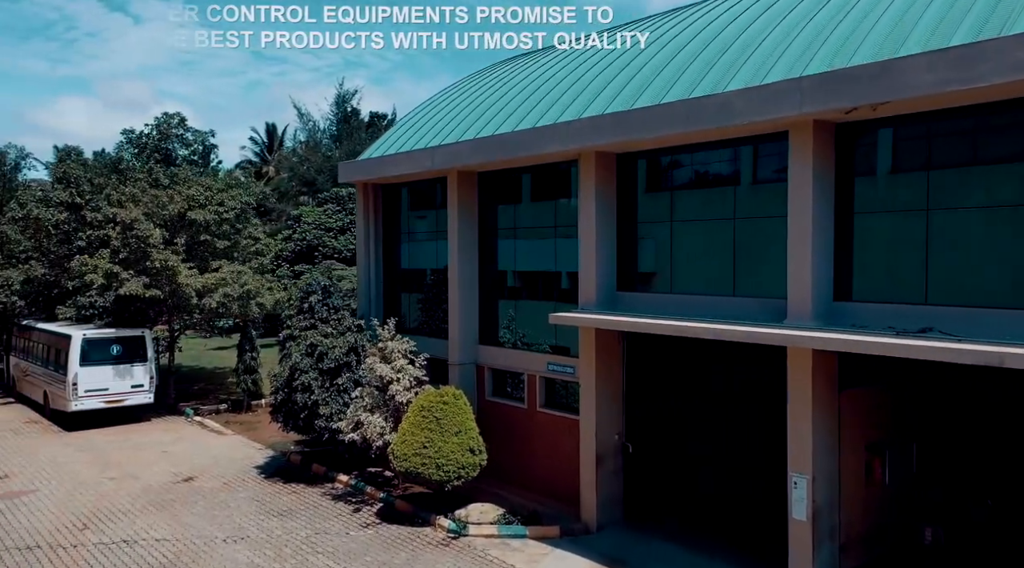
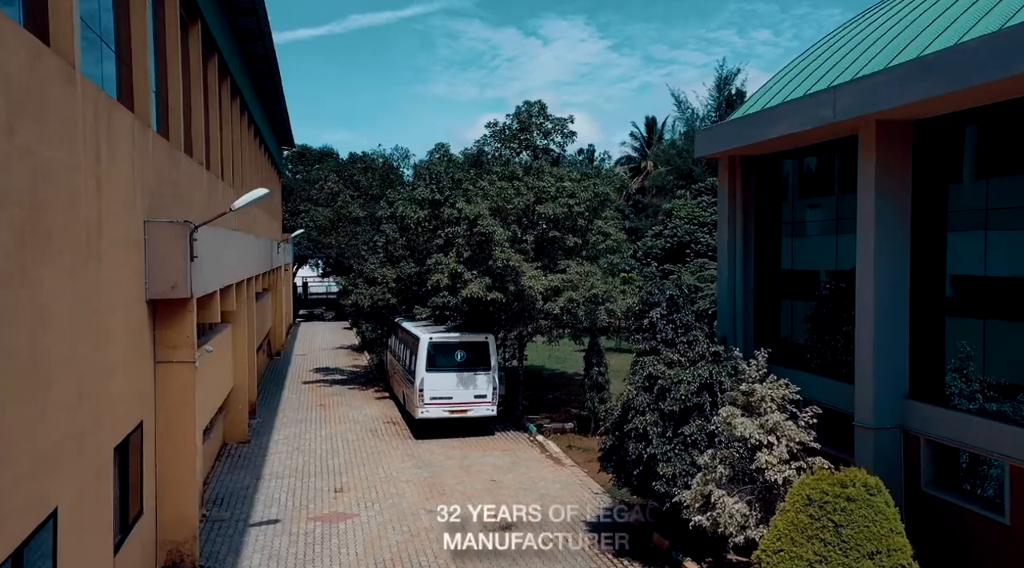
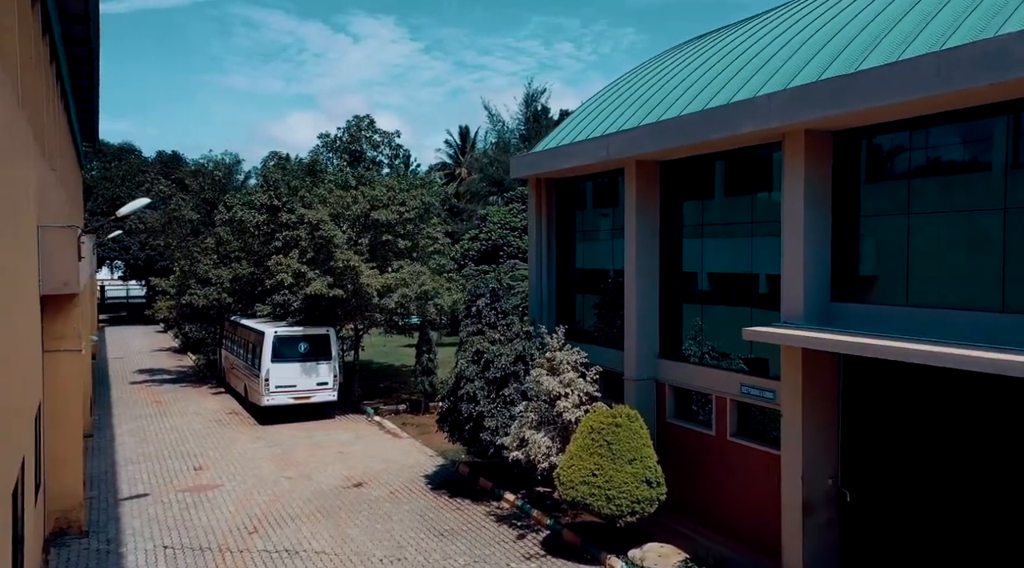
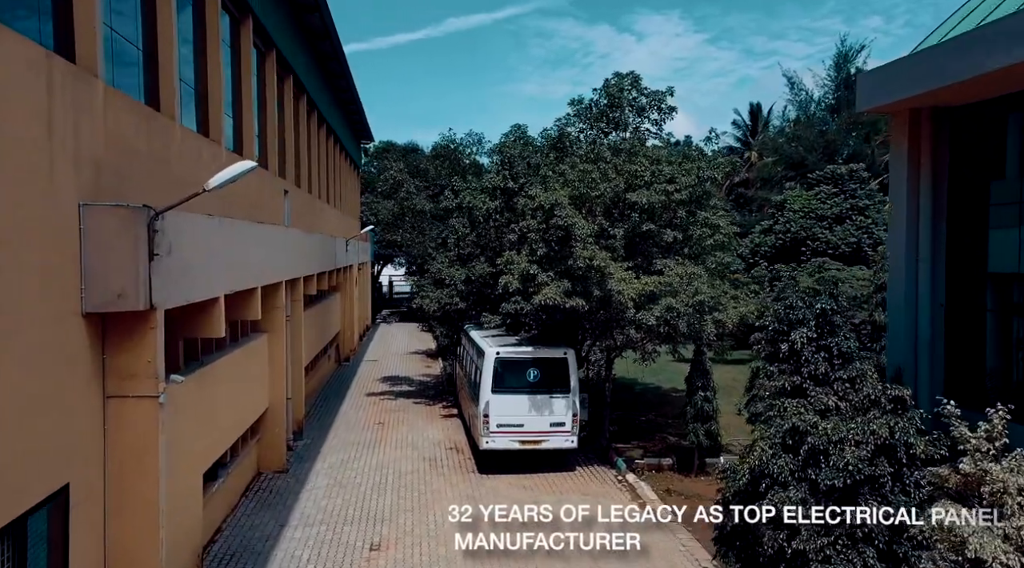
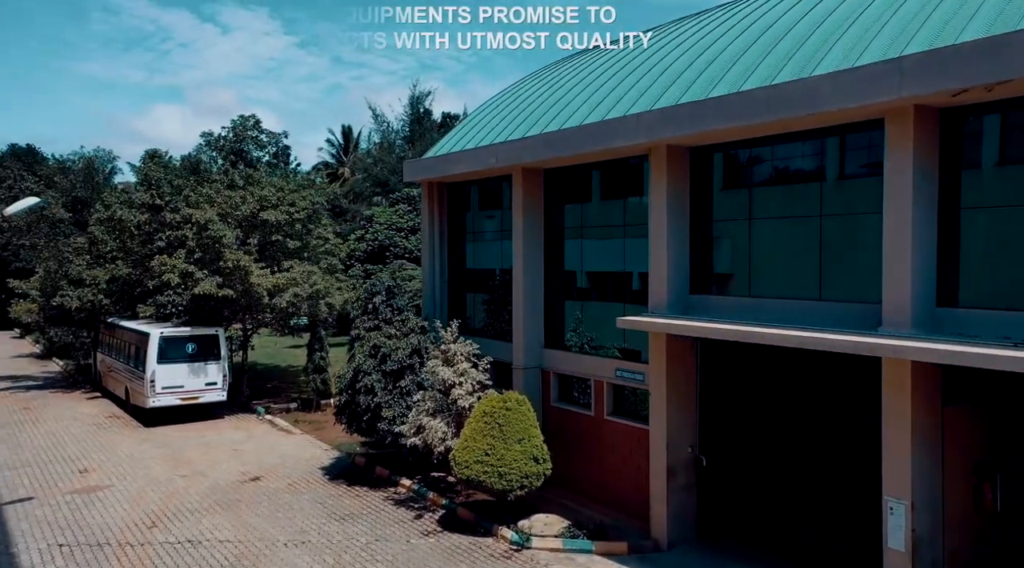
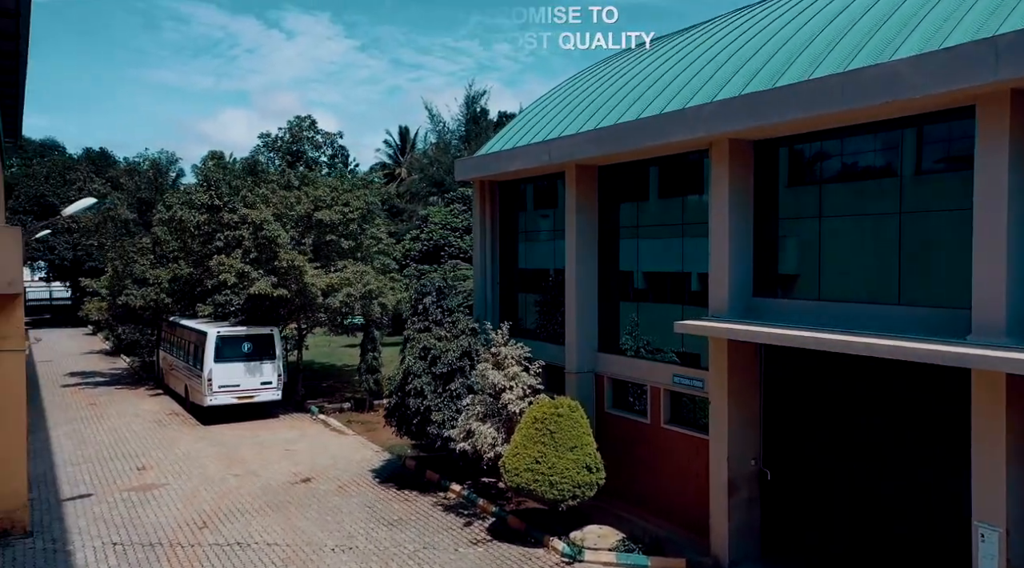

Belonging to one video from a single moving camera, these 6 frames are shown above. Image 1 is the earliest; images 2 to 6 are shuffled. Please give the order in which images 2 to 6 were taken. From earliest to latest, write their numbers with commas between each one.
5, 6, 3, 2, 4
